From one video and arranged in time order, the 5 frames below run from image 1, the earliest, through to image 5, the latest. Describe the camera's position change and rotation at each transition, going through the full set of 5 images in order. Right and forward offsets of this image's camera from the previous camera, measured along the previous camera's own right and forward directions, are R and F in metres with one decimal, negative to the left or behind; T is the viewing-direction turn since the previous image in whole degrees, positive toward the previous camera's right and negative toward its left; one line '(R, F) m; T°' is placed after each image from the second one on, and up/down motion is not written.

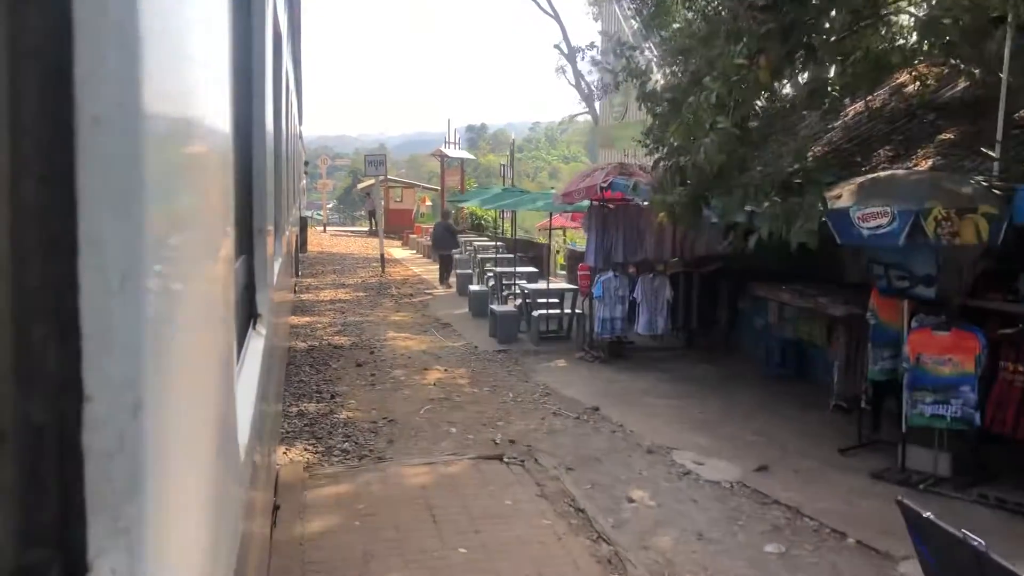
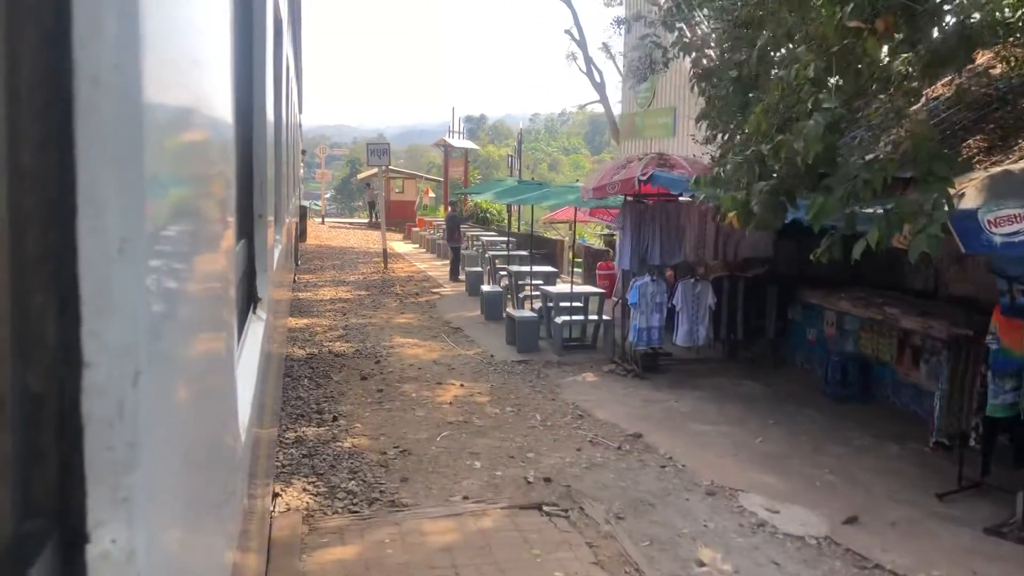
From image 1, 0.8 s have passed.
(-0.2, +0.7) m; 0°
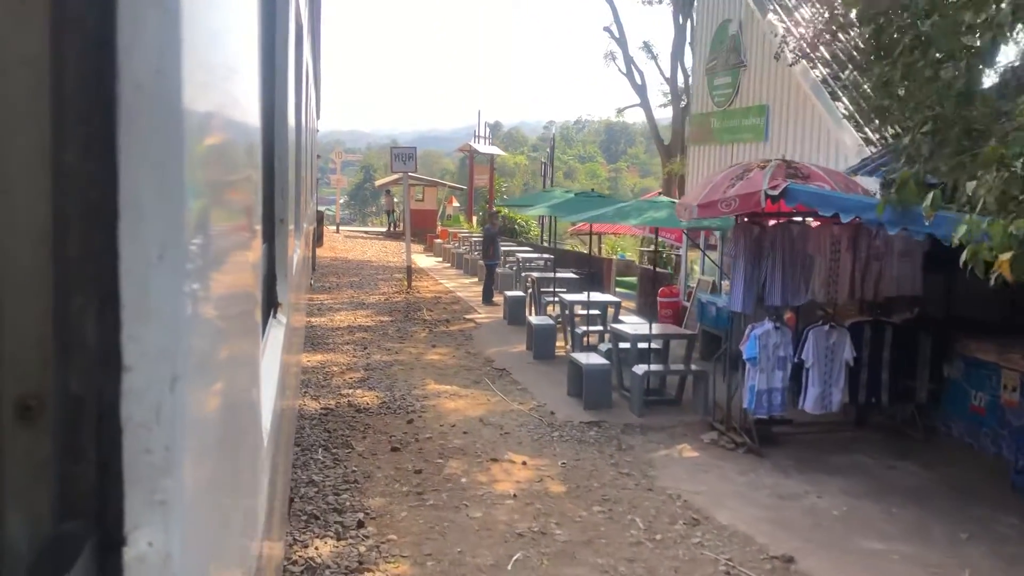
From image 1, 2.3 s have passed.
(-0.4, +1.4) m; -1°
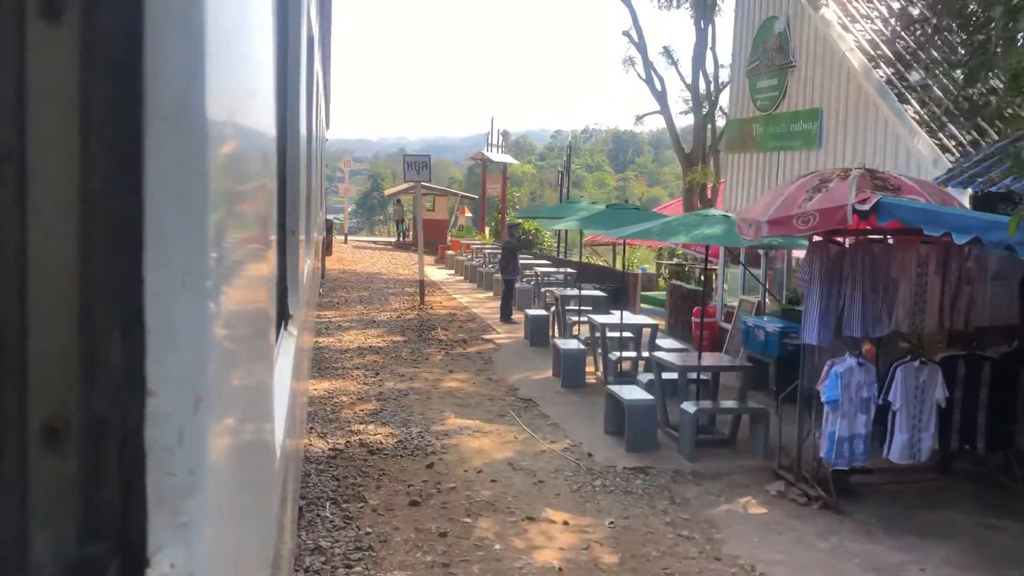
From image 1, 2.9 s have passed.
(-0.2, +0.6) m; 0°
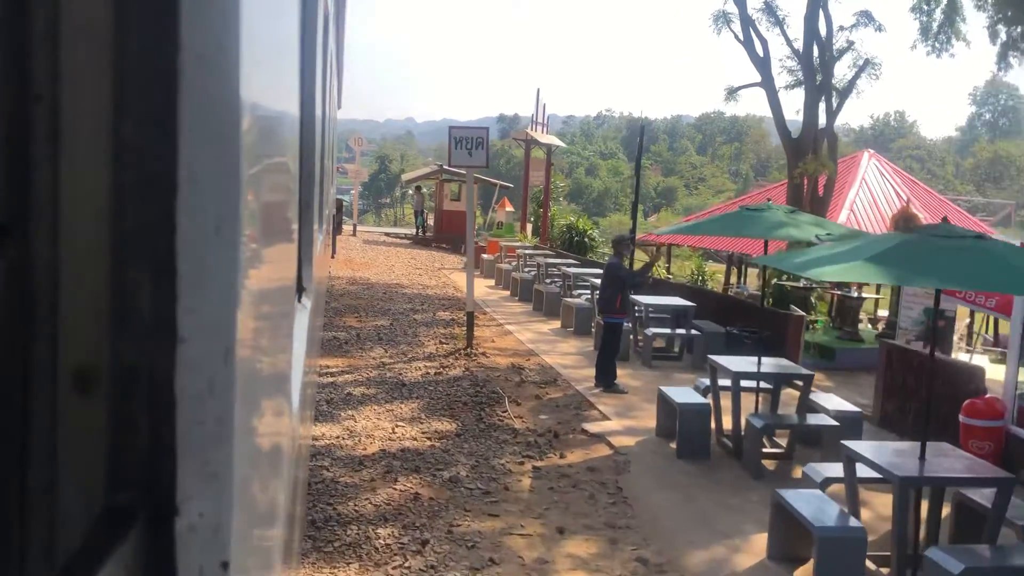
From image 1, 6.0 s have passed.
(-0.8, +3.3) m; 0°
